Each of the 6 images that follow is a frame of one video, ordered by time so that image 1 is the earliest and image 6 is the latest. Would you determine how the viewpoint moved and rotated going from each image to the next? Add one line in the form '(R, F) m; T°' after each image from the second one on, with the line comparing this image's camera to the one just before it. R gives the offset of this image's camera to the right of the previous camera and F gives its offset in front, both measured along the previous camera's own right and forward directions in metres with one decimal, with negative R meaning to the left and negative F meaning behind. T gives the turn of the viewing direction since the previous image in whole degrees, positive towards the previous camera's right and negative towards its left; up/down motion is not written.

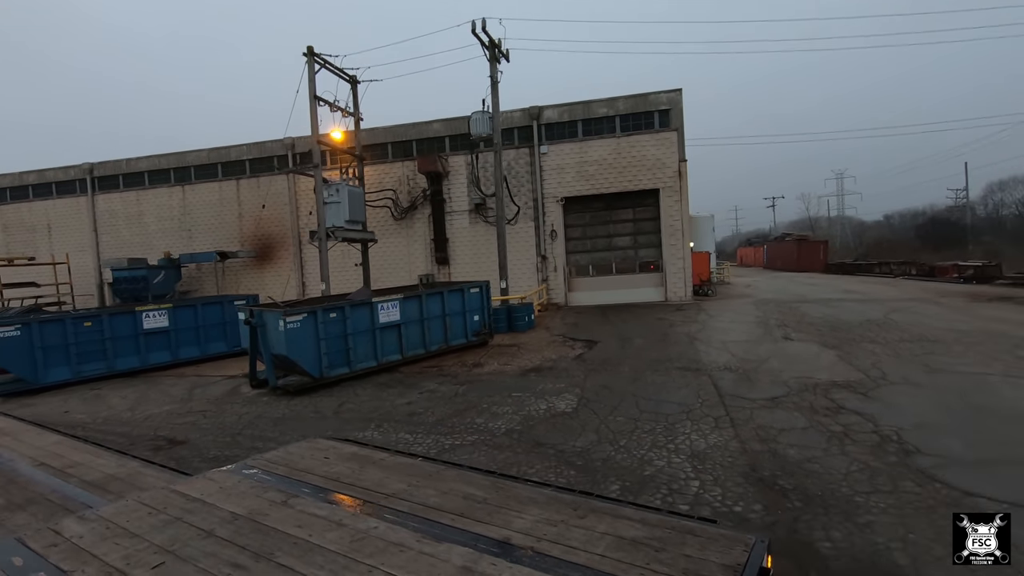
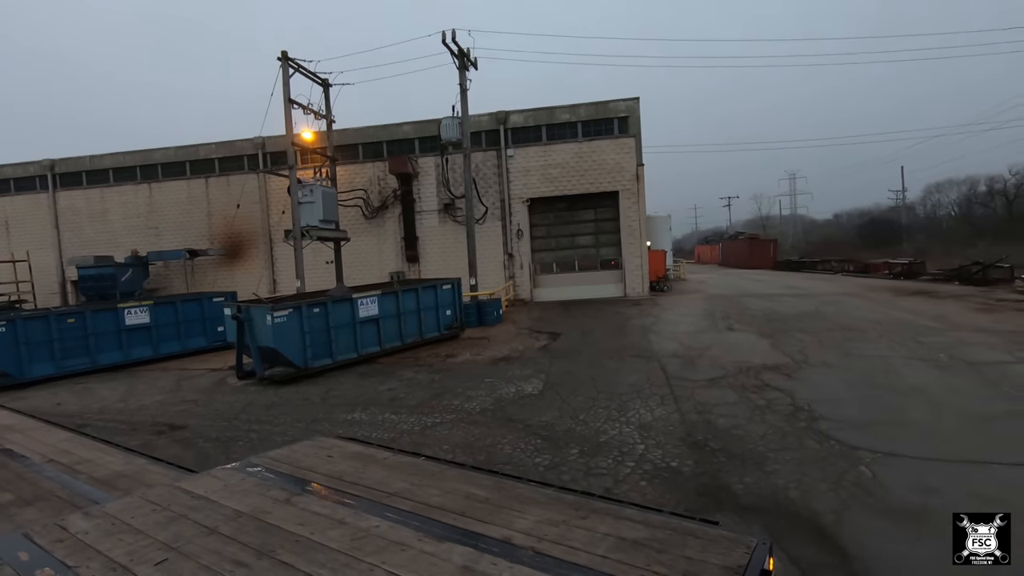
(0.0, -0.3) m; +4°
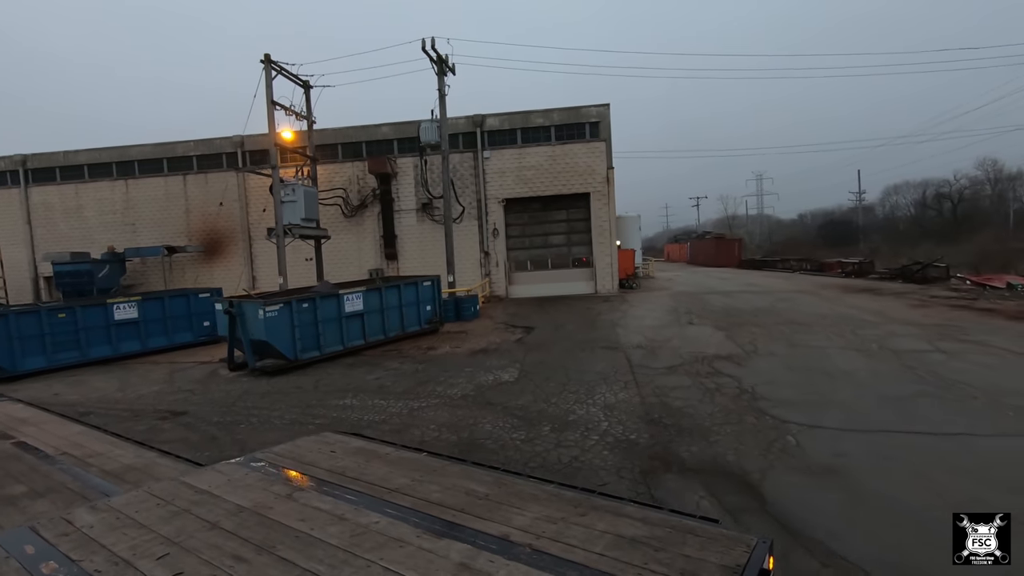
(0.0, -0.3) m; +3°
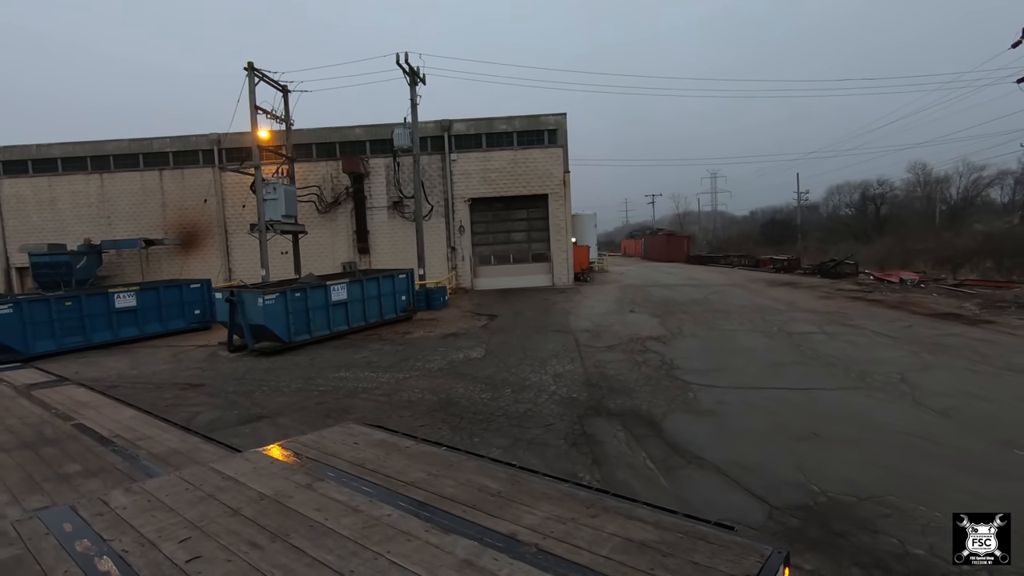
(0.0, -0.6) m; +4°
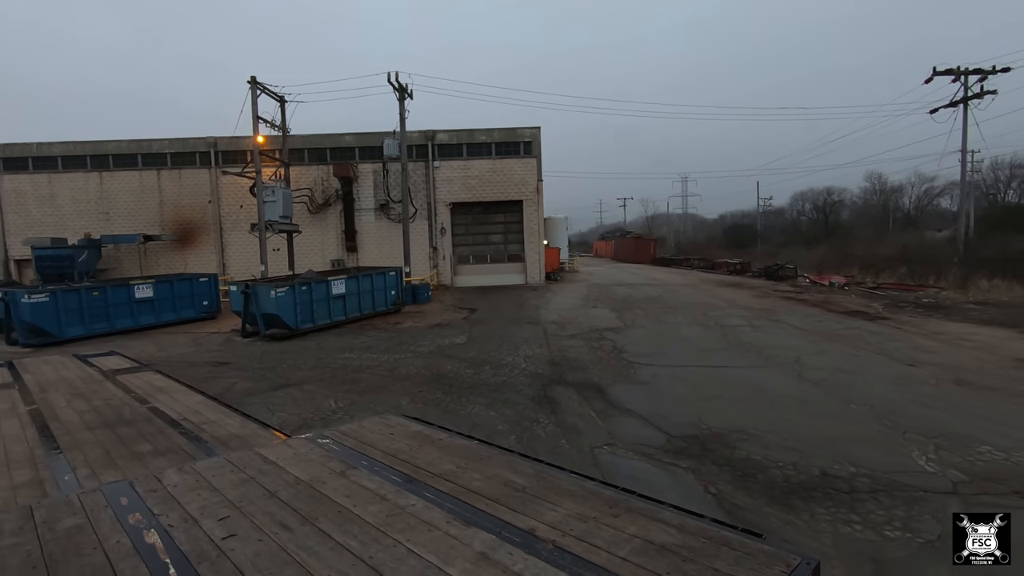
(0.0, -0.7) m; +3°
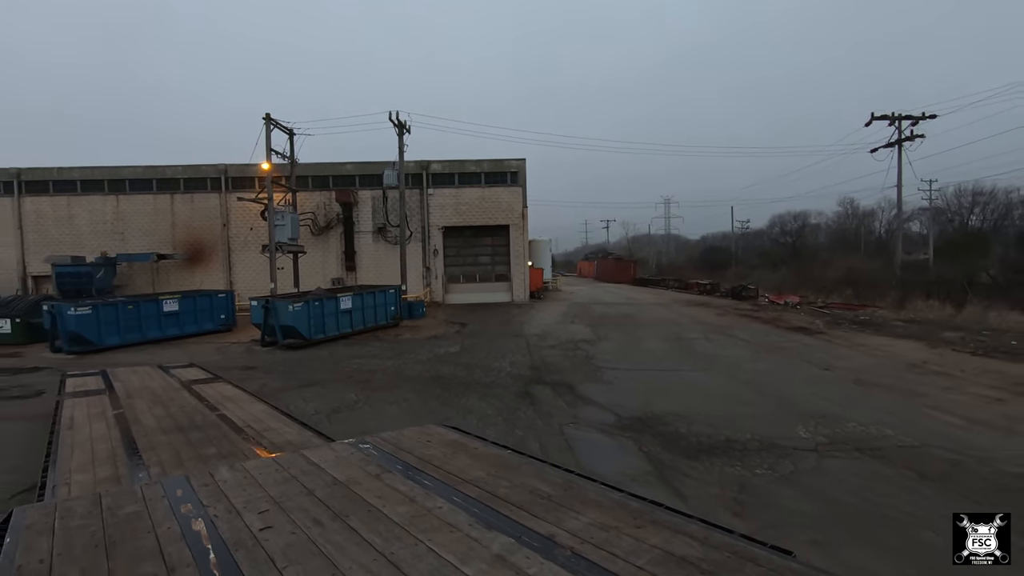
(0.0, -0.7) m; +1°
